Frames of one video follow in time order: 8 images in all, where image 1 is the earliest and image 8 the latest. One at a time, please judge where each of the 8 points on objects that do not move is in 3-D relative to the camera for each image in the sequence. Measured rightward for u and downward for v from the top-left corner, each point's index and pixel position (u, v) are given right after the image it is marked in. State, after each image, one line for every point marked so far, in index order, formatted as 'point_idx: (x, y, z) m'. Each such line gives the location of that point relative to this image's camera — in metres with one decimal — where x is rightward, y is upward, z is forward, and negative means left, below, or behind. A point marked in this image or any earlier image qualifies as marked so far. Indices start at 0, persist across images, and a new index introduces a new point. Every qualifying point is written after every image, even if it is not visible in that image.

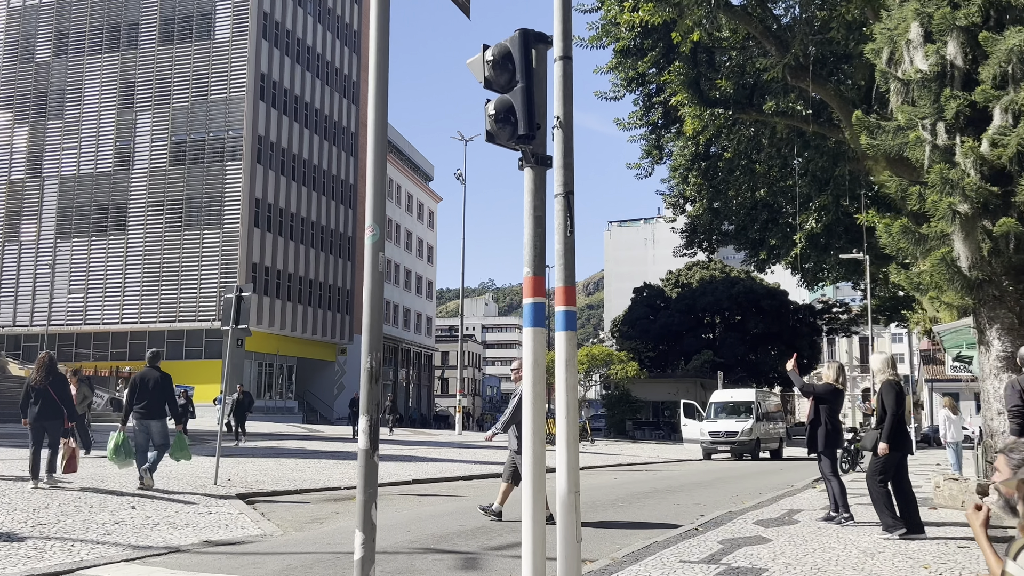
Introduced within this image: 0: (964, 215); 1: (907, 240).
0: (+4.8, +0.8, +9.0) m
1: (+4.4, +0.5, +9.4) m
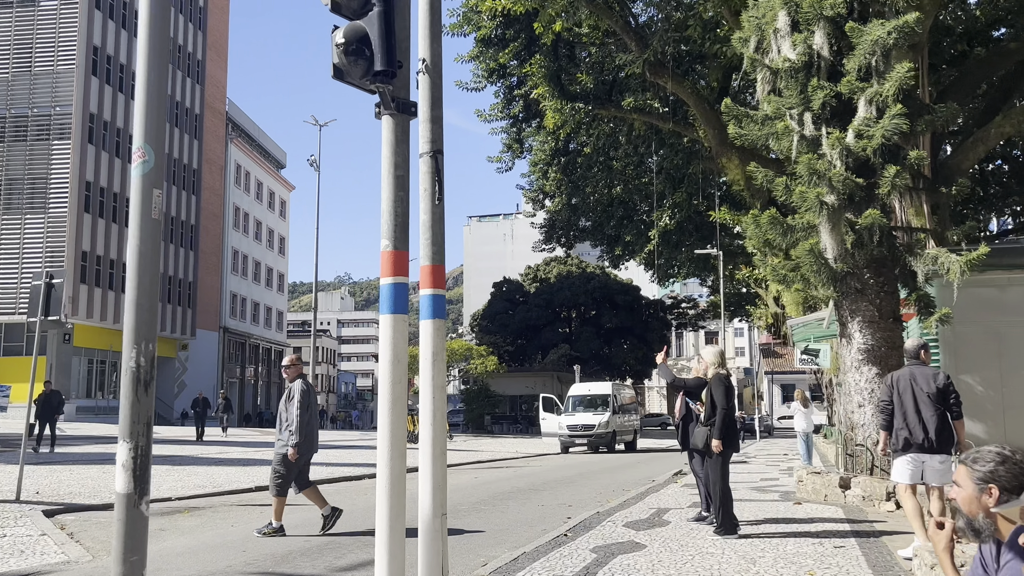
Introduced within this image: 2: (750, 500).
0: (+3.4, +0.9, +8.9) m
1: (+2.9, +0.6, +9.3) m
2: (+2.8, -2.5, +9.8) m
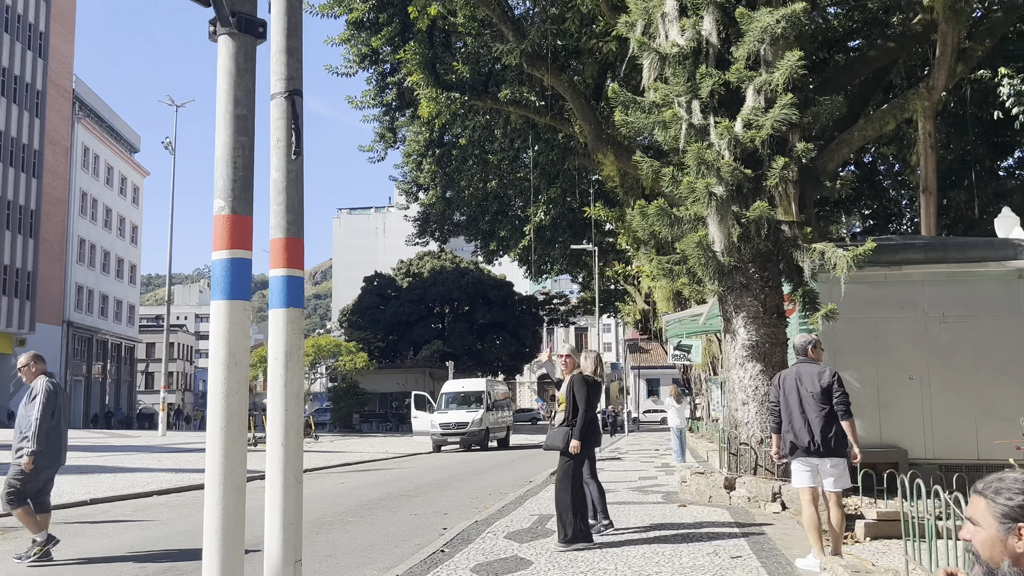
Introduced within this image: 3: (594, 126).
0: (+2.1, +0.9, +8.6) m
1: (+1.6, +0.7, +8.9) m
2: (+1.4, -2.4, +9.4) m
3: (+1.7, +3.4, +19.0) m
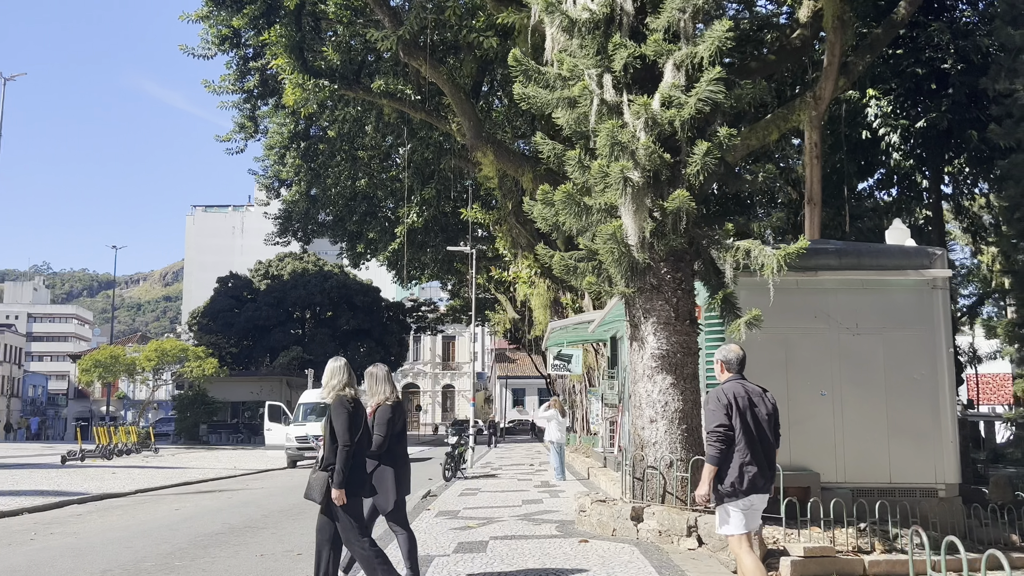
0: (+1.1, +0.9, +7.5) m
1: (+0.5, +0.7, +7.7) m
2: (+0.1, -2.4, +8.1) m
3: (-0.9, +3.4, +17.7) m
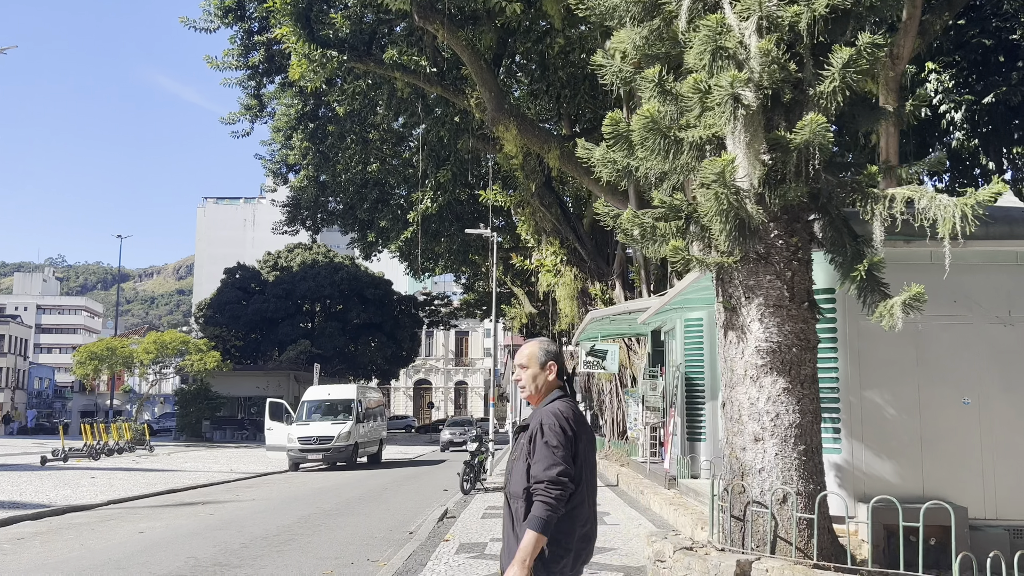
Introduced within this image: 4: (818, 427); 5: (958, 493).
0: (+1.5, +1.1, +5.3) m
1: (+0.9, +0.9, +5.5) m
2: (+0.5, -2.2, +6.0) m
3: (-0.3, +3.6, +15.6) m
4: (+2.1, -1.0, +5.9) m
5: (+3.7, -1.7, +7.0) m
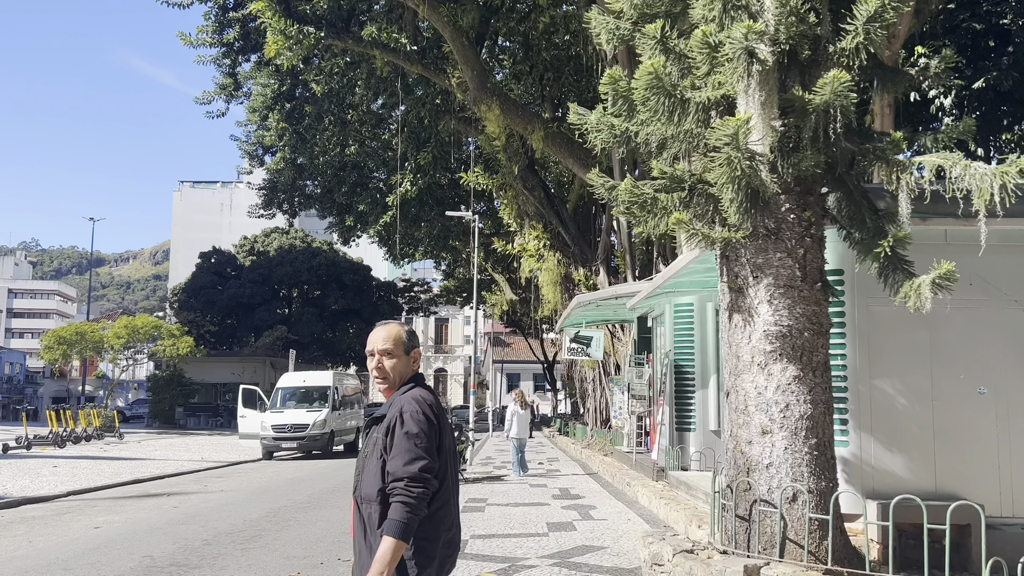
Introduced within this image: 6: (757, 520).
0: (+1.4, +1.3, +4.8) m
1: (+0.8, +1.1, +5.0) m
2: (+0.4, -2.0, +5.5) m
3: (-0.6, +3.9, +15.0) m
4: (+2.0, -0.8, +5.4) m
5: (+3.5, -1.5, +6.5) m
6: (+1.5, -1.5, +5.3) m
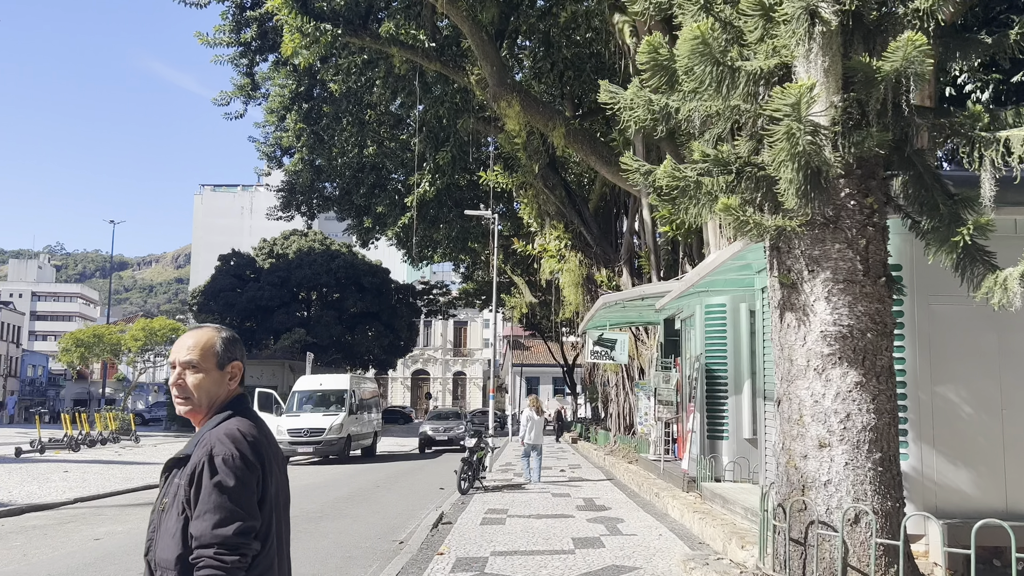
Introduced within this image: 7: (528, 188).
0: (+1.5, +1.3, +4.2) m
1: (+1.0, +1.1, +4.4) m
2: (+0.5, -2.0, +4.9) m
3: (-0.2, +3.9, +14.4) m
4: (+2.2, -0.8, +4.8) m
5: (+3.7, -1.5, +5.9) m
6: (+1.7, -1.4, +4.7) m
7: (+0.4, +2.3, +19.5) m
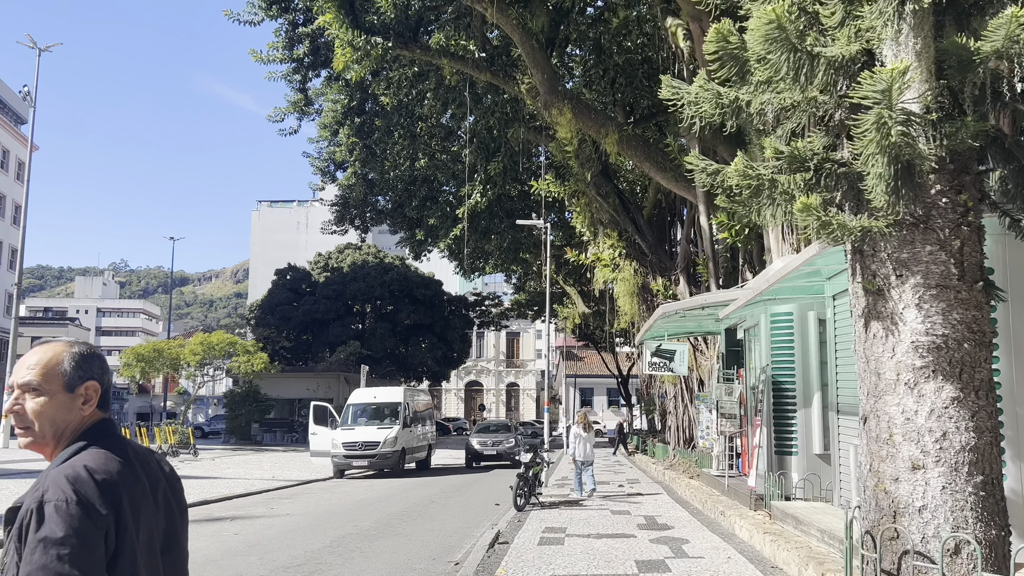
0: (+1.8, +1.3, +3.8) m
1: (+1.2, +1.1, +4.1) m
2: (+0.9, -2.0, +4.5) m
3: (+0.6, +3.7, +14.2) m
4: (+2.5, -0.8, +4.3) m
5: (+4.1, -1.5, +5.3) m
6: (+2.0, -1.5, +4.3) m
7: (+1.6, +2.1, +19.1) m
